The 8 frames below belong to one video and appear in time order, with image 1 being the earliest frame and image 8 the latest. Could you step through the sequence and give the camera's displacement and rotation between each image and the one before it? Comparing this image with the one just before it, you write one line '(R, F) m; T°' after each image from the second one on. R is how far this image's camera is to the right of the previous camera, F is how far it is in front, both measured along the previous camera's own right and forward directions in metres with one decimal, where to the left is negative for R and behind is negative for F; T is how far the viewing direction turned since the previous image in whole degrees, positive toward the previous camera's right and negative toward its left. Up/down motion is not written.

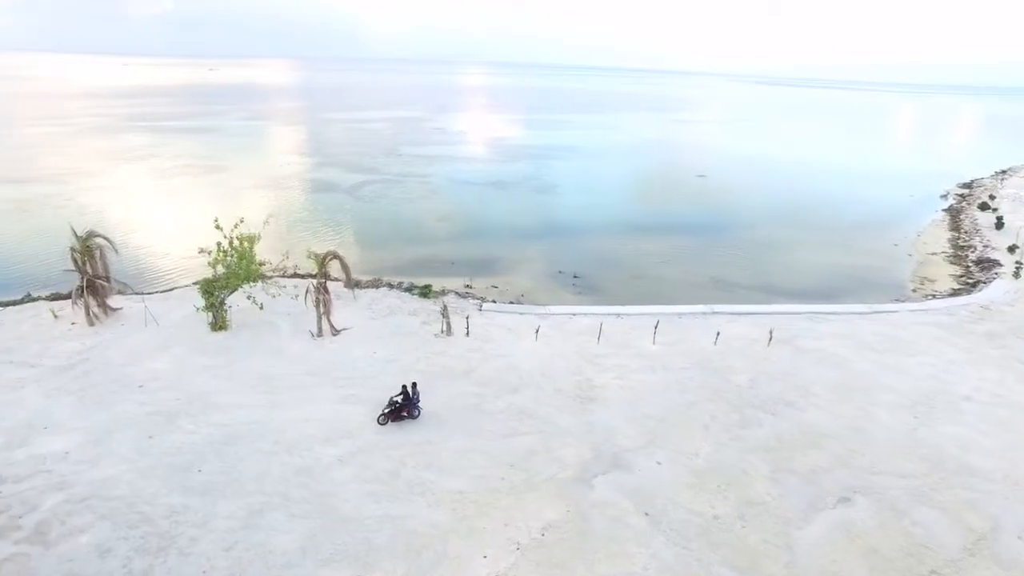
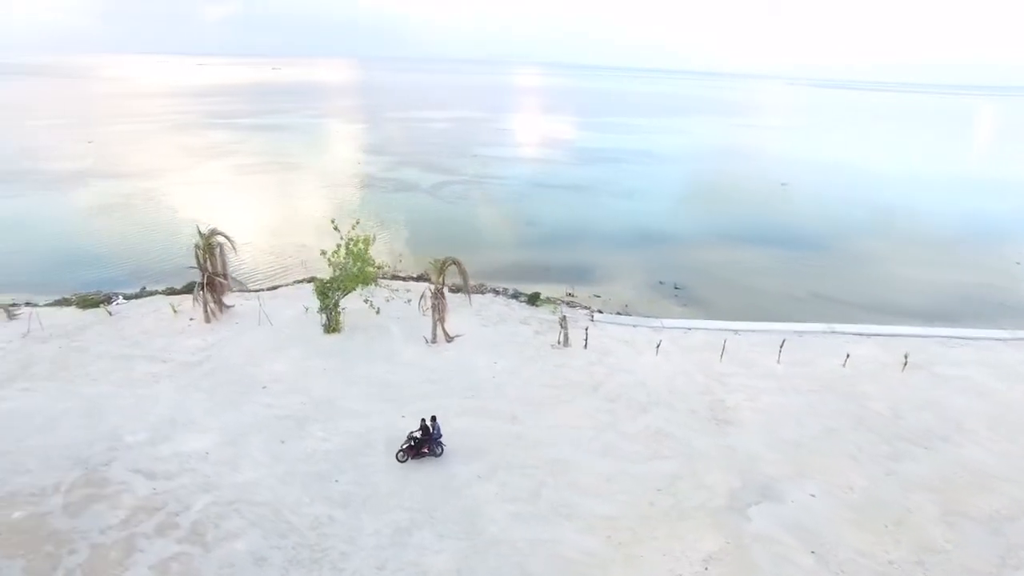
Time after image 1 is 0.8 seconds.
(-1.5, +0.3) m; -5°
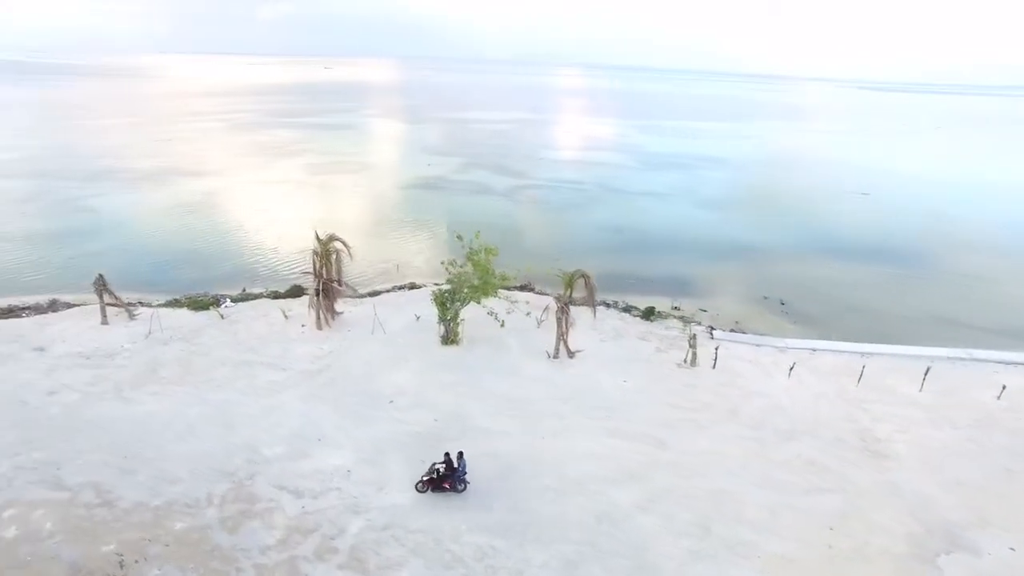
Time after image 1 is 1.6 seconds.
(-1.8, +0.5) m; -3°
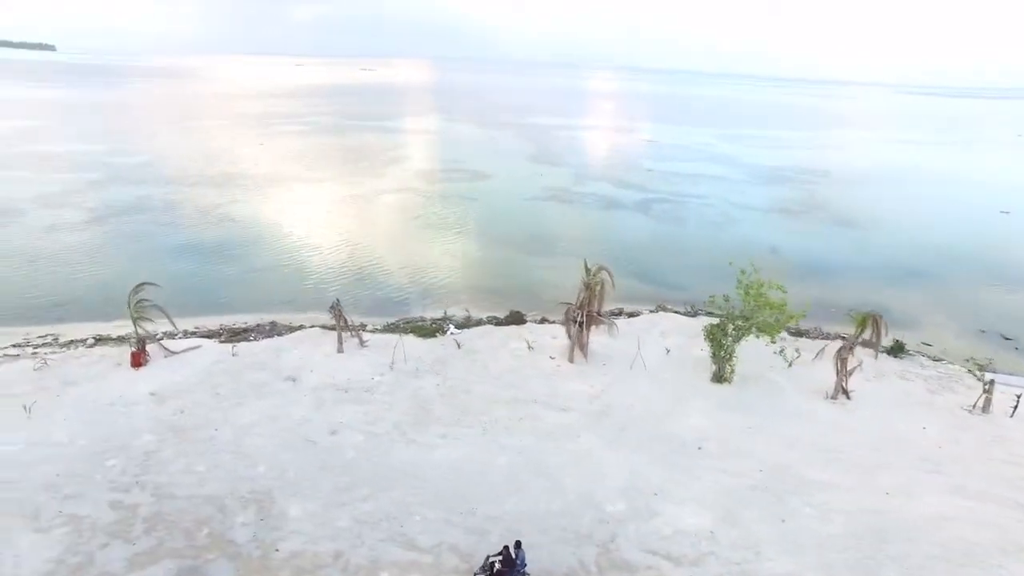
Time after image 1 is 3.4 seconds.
(-4.8, +0.7) m; -2°
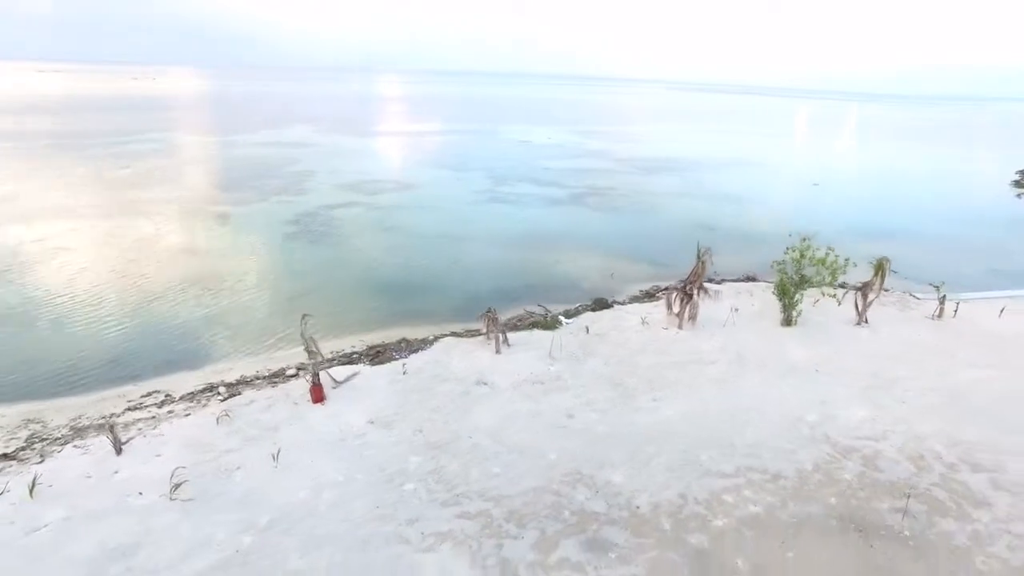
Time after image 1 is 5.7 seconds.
(-7.3, -0.4) m; +20°
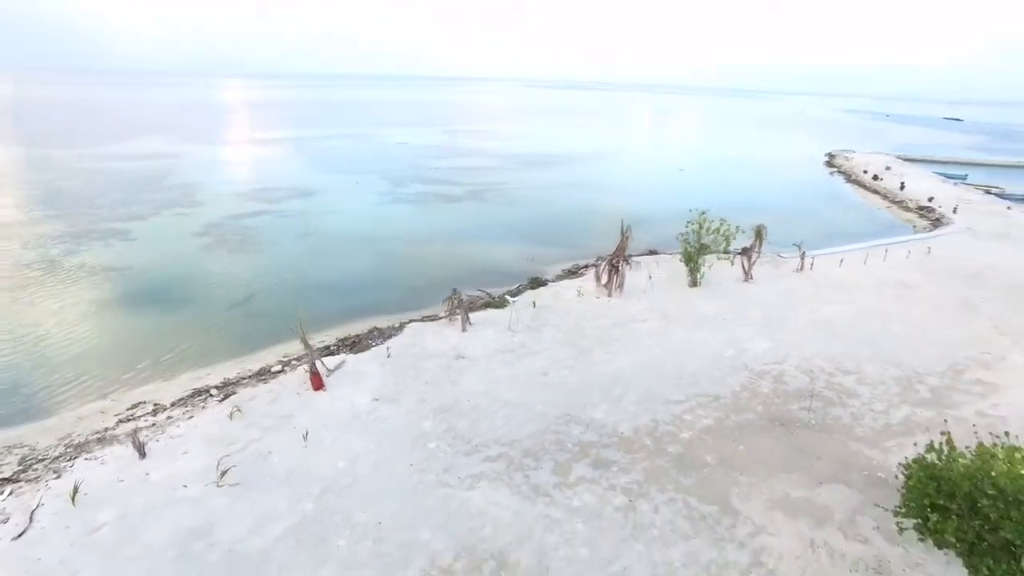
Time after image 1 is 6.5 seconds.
(-2.3, -1.4) m; +13°
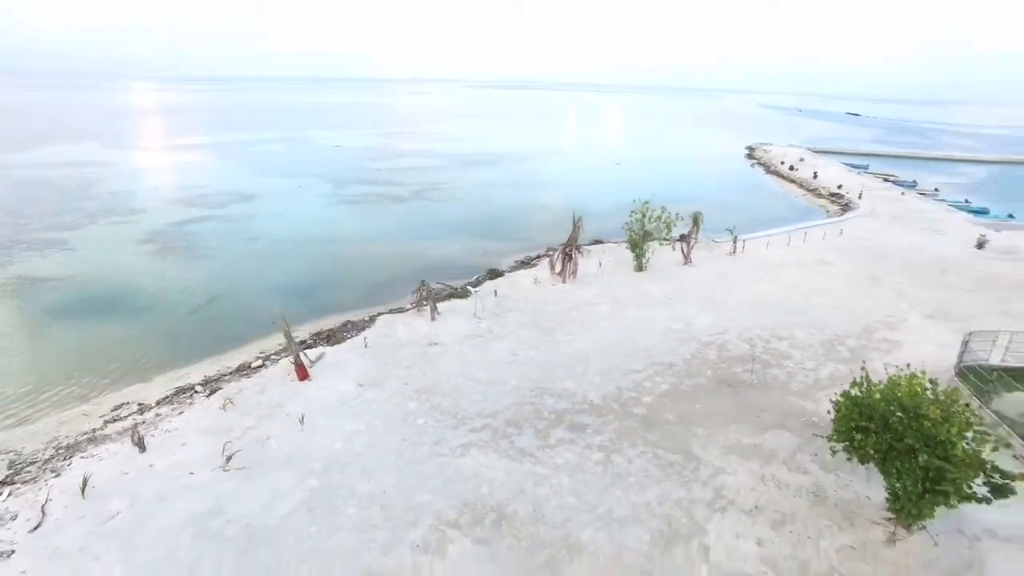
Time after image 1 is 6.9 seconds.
(-0.8, -0.9) m; +6°
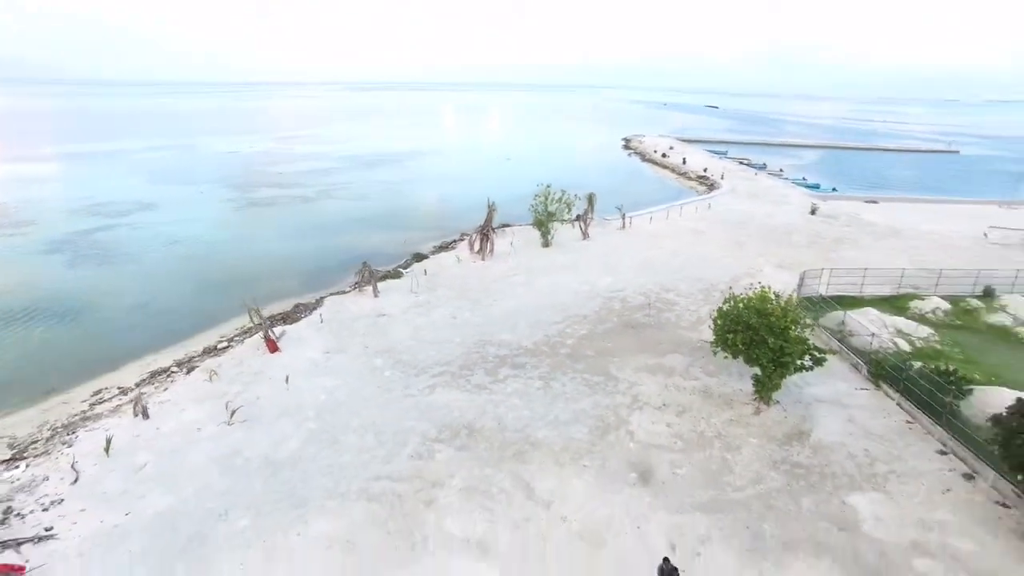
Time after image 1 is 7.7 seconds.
(-1.3, -2.3) m; +10°
